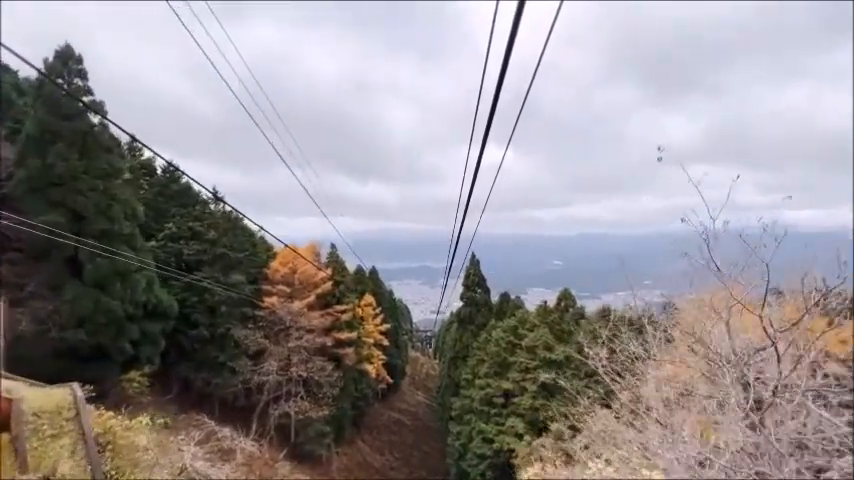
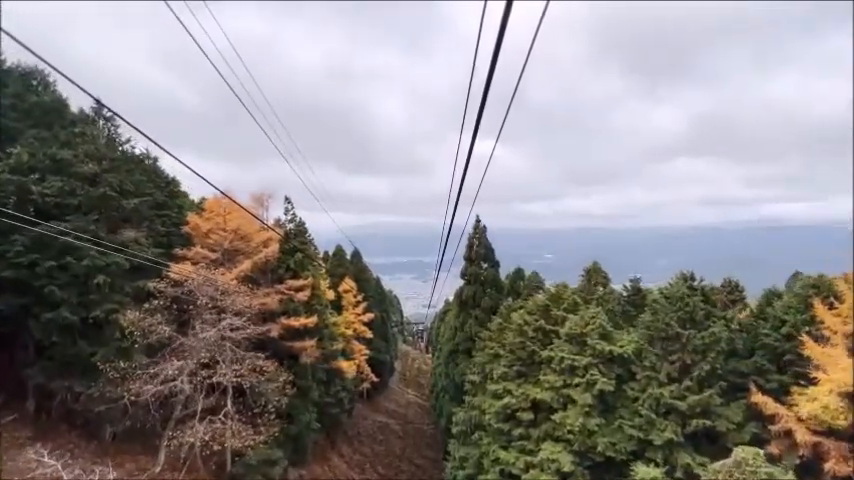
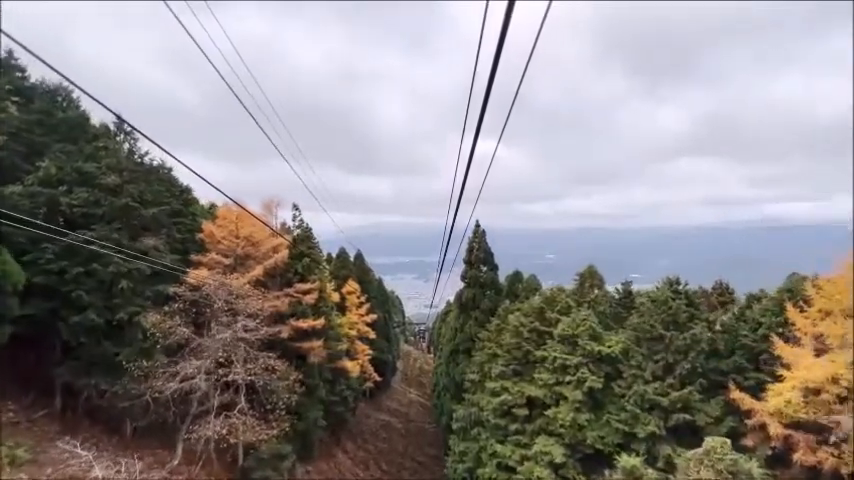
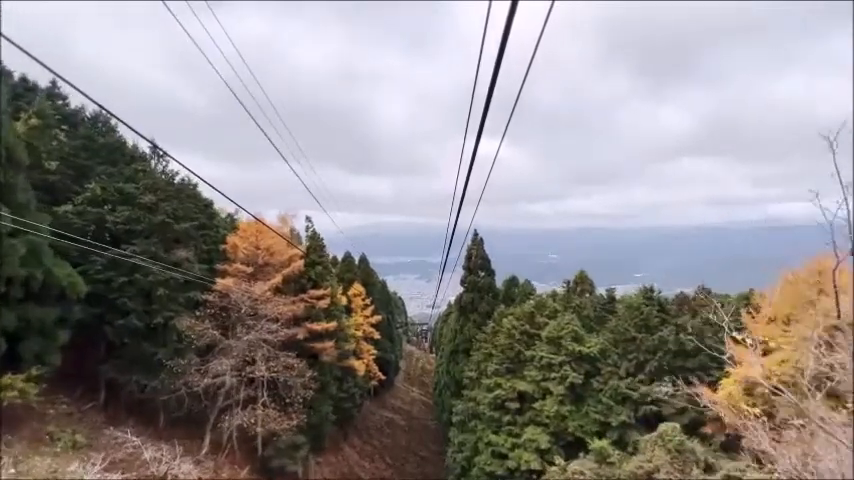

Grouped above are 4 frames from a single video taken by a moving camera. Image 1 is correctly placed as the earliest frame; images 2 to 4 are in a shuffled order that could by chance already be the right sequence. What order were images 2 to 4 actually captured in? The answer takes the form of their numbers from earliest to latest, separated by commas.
4, 3, 2
